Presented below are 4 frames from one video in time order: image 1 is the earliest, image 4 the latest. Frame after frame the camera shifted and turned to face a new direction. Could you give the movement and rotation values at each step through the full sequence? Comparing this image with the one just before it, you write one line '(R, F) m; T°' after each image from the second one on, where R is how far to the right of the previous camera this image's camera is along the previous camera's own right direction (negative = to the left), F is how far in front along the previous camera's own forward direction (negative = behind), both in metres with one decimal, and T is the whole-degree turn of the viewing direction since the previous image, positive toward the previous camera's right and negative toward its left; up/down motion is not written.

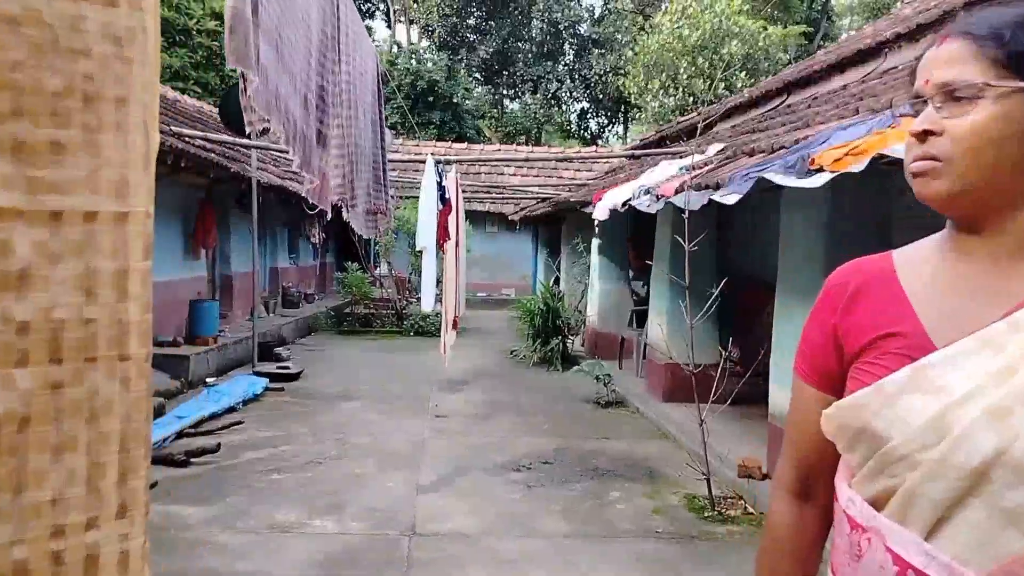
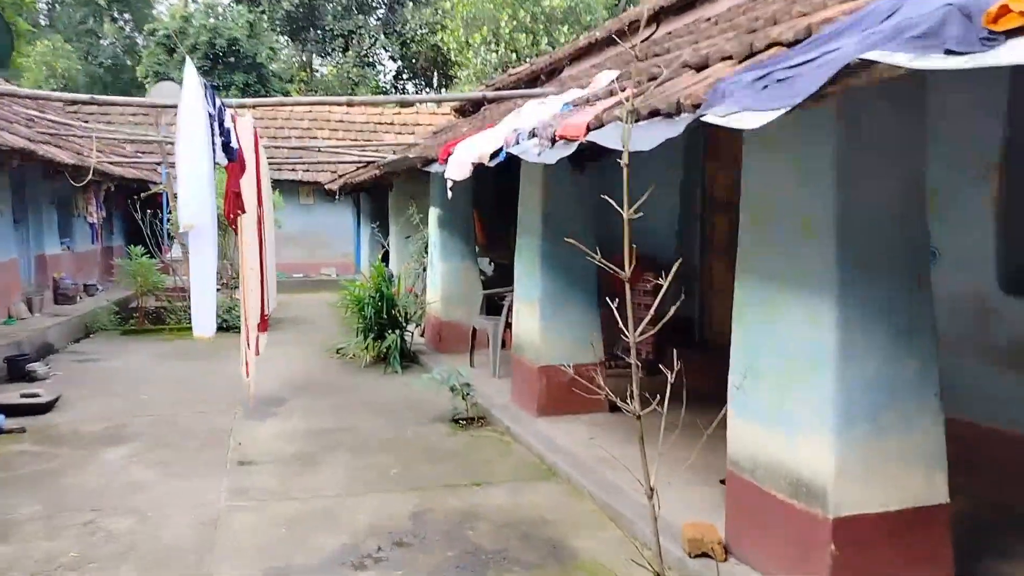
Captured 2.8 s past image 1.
(0.0, +1.7) m; +8°
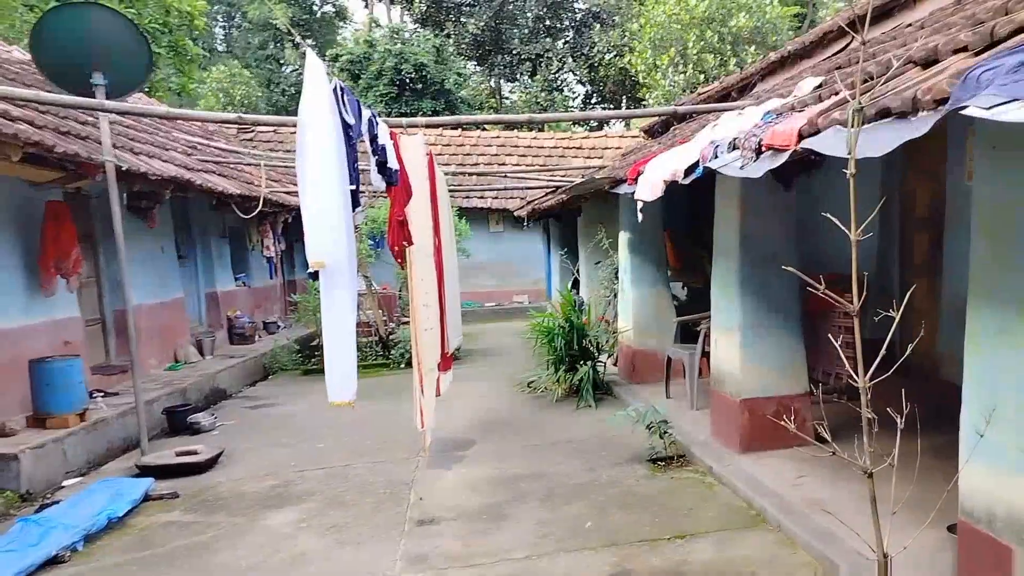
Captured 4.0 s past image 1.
(0.0, +0.4) m; -8°
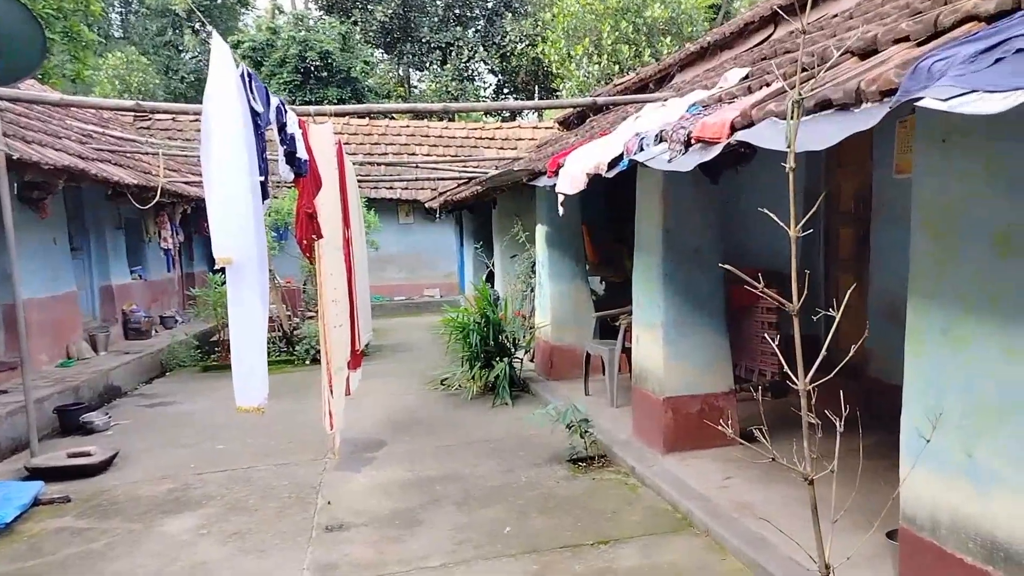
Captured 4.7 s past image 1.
(0.0, +0.3) m; +4°
